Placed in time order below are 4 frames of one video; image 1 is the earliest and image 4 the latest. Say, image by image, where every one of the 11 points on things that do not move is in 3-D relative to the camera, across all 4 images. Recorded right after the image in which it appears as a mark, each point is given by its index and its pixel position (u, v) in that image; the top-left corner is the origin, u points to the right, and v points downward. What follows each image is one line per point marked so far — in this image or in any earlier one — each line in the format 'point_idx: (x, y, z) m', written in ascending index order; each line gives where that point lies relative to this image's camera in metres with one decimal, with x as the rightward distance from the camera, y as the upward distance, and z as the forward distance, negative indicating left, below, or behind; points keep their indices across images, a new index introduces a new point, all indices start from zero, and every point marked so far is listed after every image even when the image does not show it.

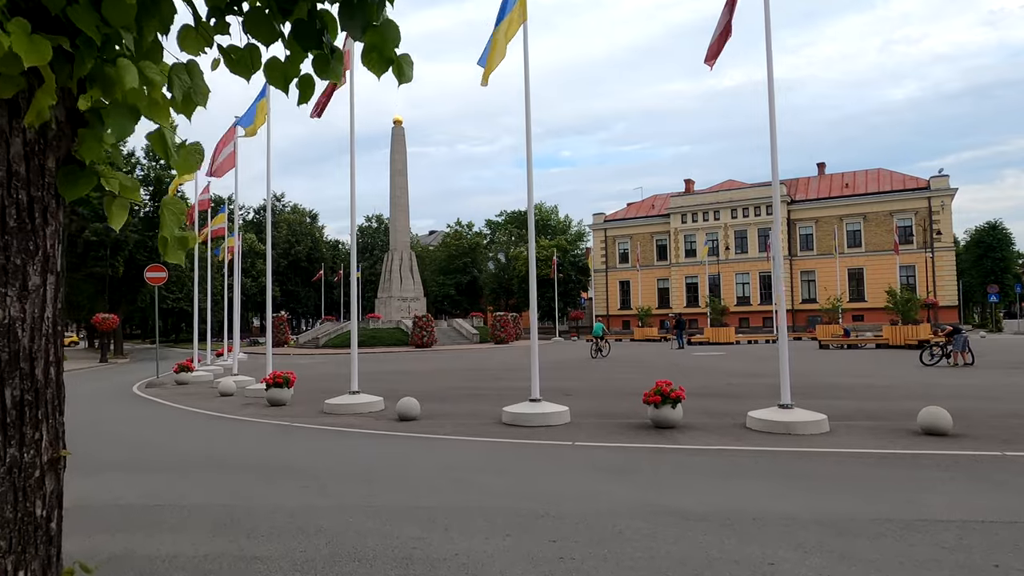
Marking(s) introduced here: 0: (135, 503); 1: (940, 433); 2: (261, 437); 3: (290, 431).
0: (-3.9, -2.2, +6.9) m
1: (+6.1, -2.1, +9.5) m
2: (-4.1, -2.4, +11.0) m
3: (-3.8, -2.4, +11.5) m
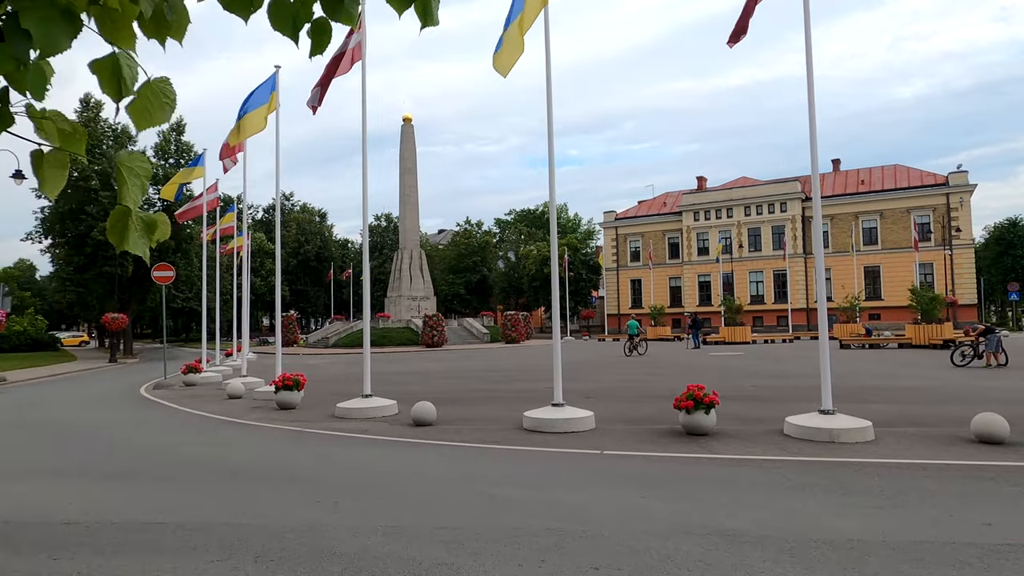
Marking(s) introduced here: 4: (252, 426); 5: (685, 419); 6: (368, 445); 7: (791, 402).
0: (-3.6, -2.2, +6.3) m
1: (+6.4, -2.0, +8.9) m
2: (-3.7, -2.4, +10.5) m
3: (-3.4, -2.4, +10.9) m
4: (-4.8, -2.5, +12.3) m
5: (+2.5, -1.9, +9.8) m
6: (-2.1, -2.3, +10.0) m
7: (+5.3, -2.2, +12.7) m
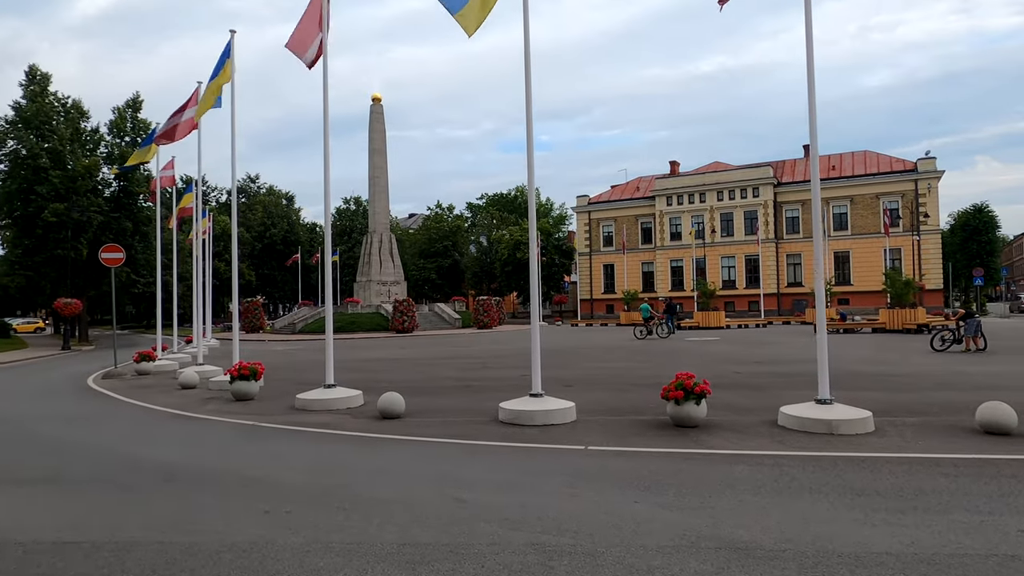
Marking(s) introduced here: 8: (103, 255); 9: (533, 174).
0: (-3.7, -2.0, +5.4) m
1: (+6.1, -1.8, +8.4) m
2: (-4.1, -2.1, +9.5) m
3: (-3.8, -2.1, +10.0) m
4: (-5.2, -2.2, +11.3) m
5: (+2.2, -1.7, +9.1) m
6: (-2.5, -2.1, +9.1) m
7: (+4.8, -1.8, +12.1) m
8: (-11.5, +0.9, +18.8) m
9: (+0.3, +1.9, +11.0) m
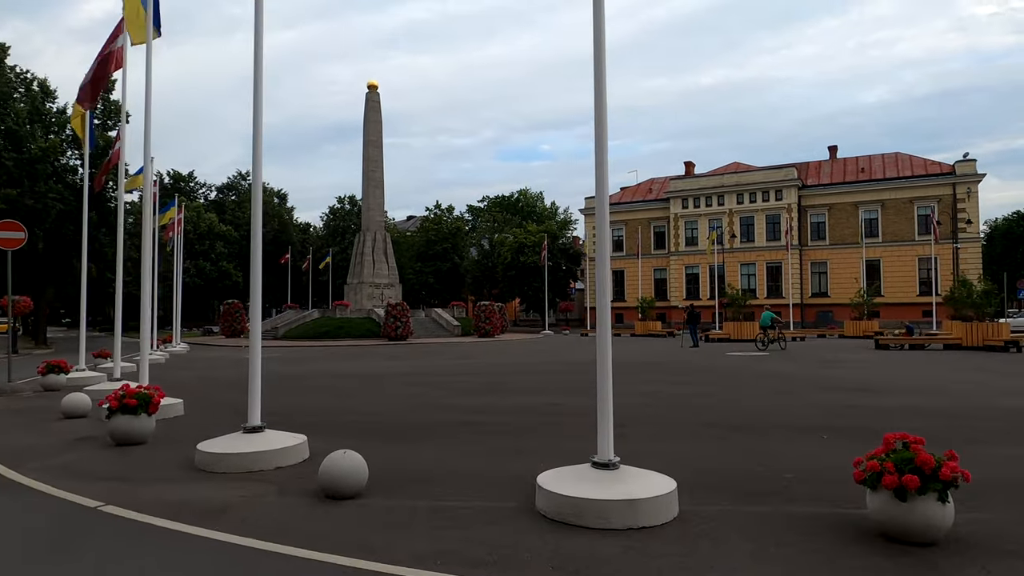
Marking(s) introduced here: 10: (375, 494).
0: (-3.3, -1.7, +0.9) m
1: (+6.5, -1.7, +3.9) m
2: (-3.7, -1.9, +5.0) m
3: (-3.4, -1.9, +5.5) m
4: (-4.8, -2.0, +6.8) m
5: (+2.6, -1.5, +4.6) m
6: (-2.1, -1.9, +4.6) m
7: (+5.2, -1.8, +7.7) m
8: (-11.1, +1.2, +14.4) m
9: (+0.8, +2.1, +6.6) m
10: (-1.3, -1.8, +6.0) m
